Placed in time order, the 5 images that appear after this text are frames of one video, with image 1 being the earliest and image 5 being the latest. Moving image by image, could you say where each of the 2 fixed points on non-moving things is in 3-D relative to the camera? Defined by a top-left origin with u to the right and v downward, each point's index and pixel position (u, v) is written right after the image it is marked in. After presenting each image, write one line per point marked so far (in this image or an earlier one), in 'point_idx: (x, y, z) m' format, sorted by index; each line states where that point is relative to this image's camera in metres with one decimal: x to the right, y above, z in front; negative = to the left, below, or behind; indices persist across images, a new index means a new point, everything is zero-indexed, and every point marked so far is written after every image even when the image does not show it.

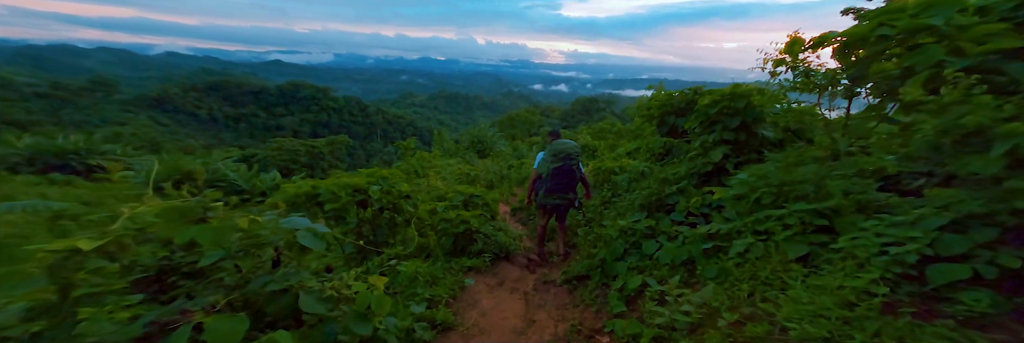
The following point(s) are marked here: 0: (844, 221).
0: (+1.8, -0.3, +2.2) m
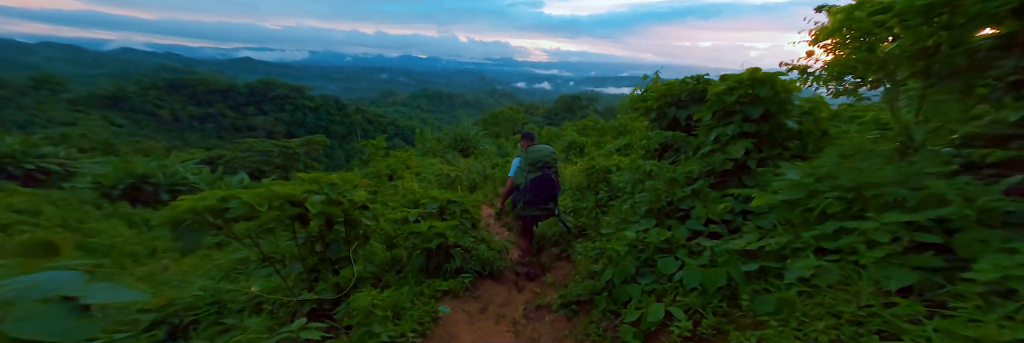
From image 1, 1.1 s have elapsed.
0: (+1.8, -0.3, +1.6) m
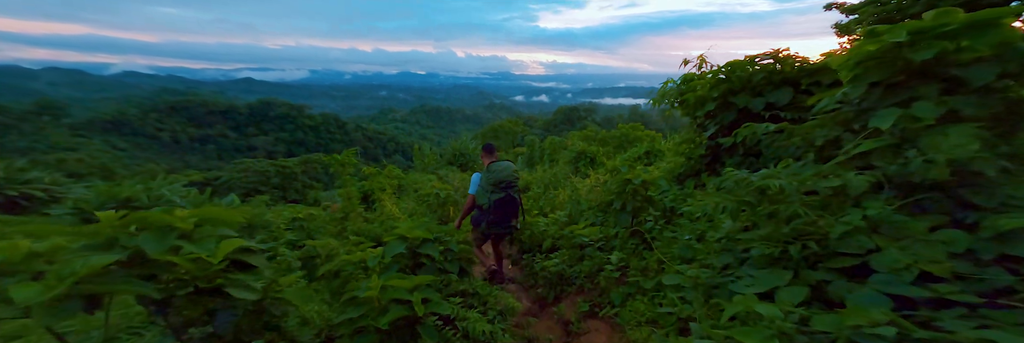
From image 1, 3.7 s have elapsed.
0: (+1.8, -0.3, +0.1) m
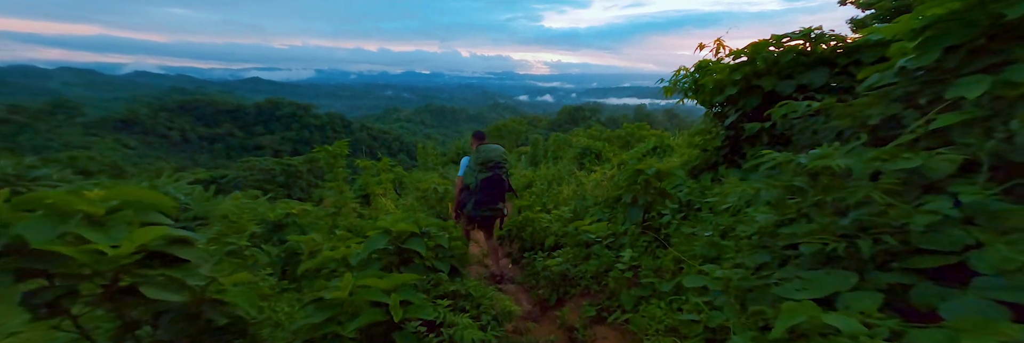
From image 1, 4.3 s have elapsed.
0: (+1.8, -0.2, -0.3) m
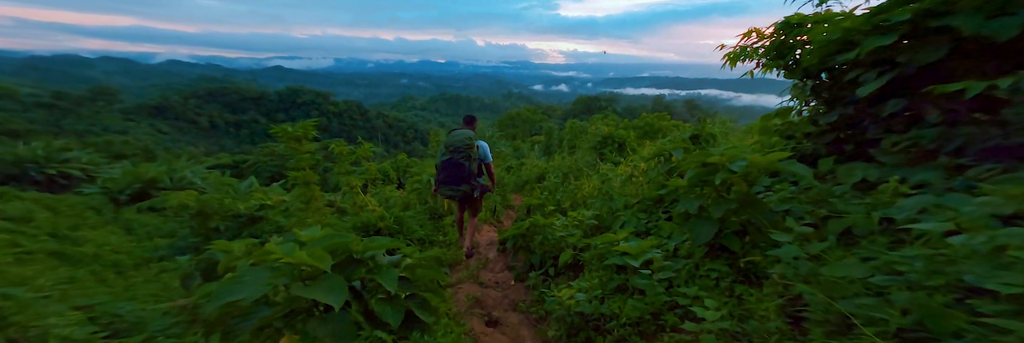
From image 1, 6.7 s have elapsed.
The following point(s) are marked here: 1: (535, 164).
0: (+1.7, -0.2, -1.5) m
1: (+0.5, +0.2, +8.3) m
